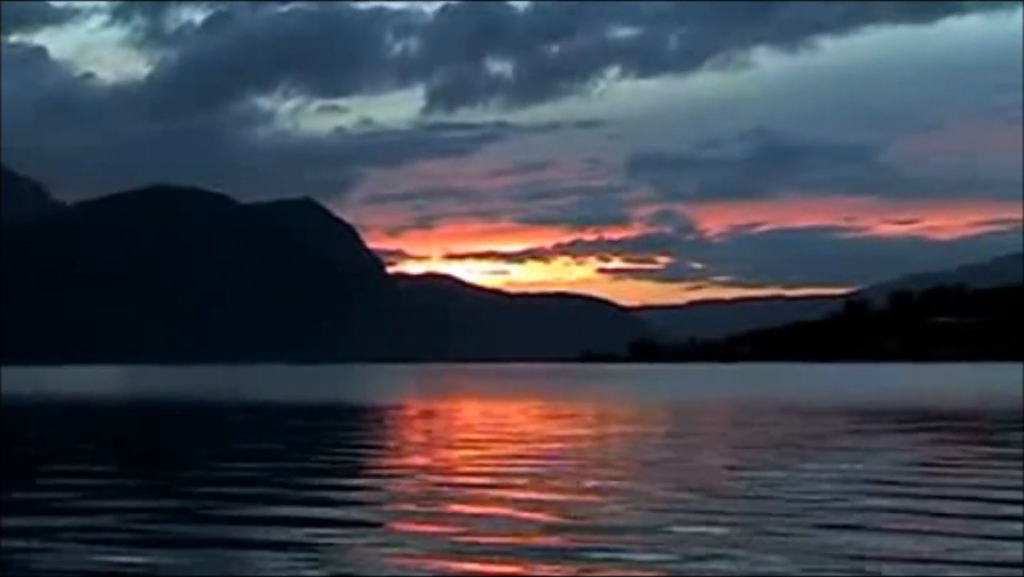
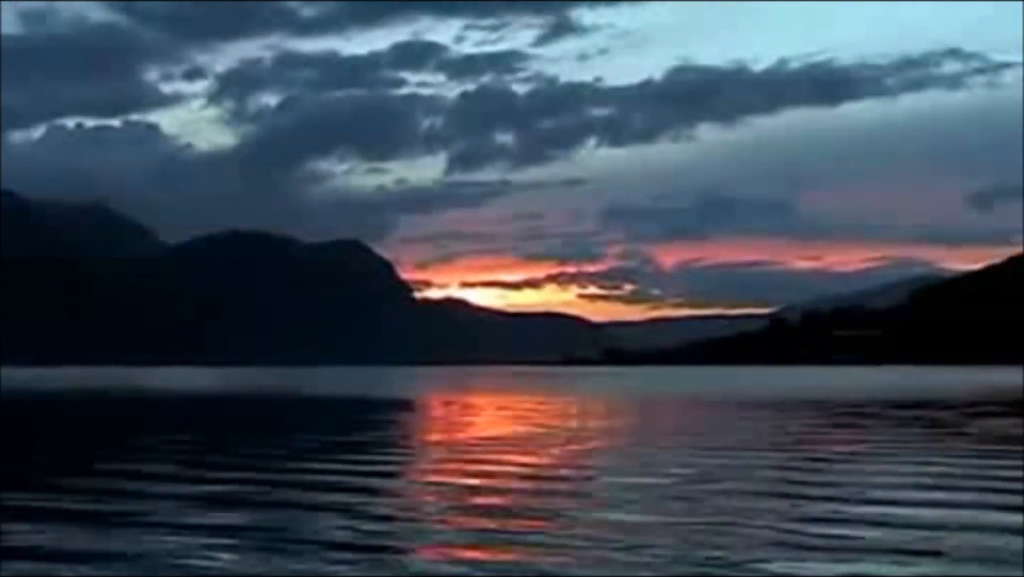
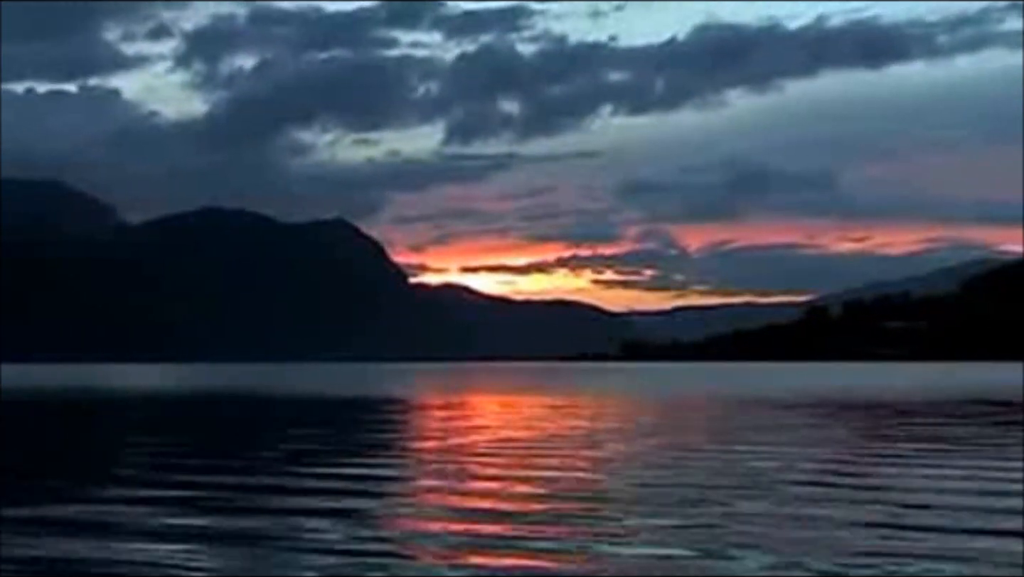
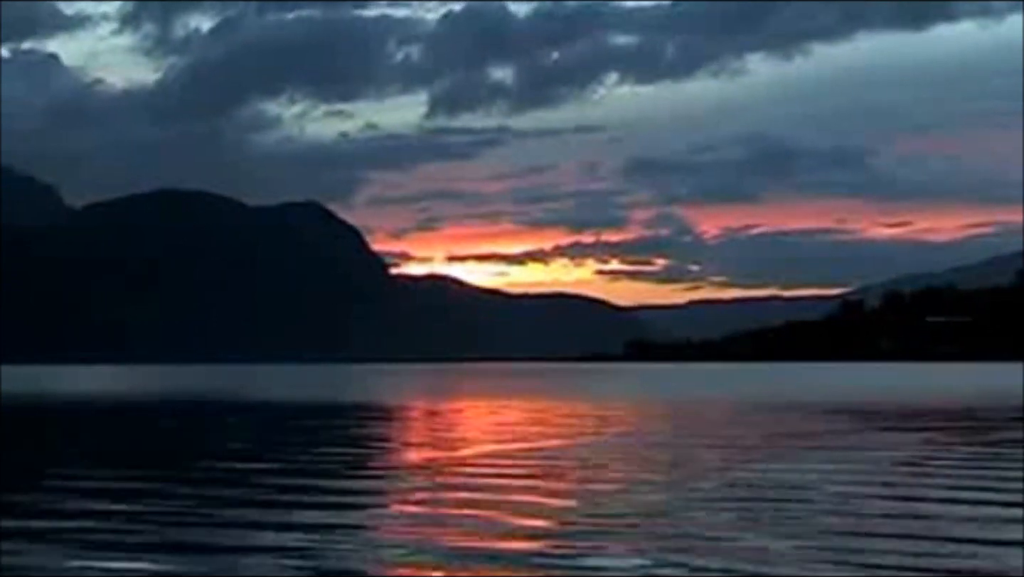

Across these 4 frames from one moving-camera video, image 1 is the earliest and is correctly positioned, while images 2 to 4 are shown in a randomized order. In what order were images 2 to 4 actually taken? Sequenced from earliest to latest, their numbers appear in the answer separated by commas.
4, 3, 2
